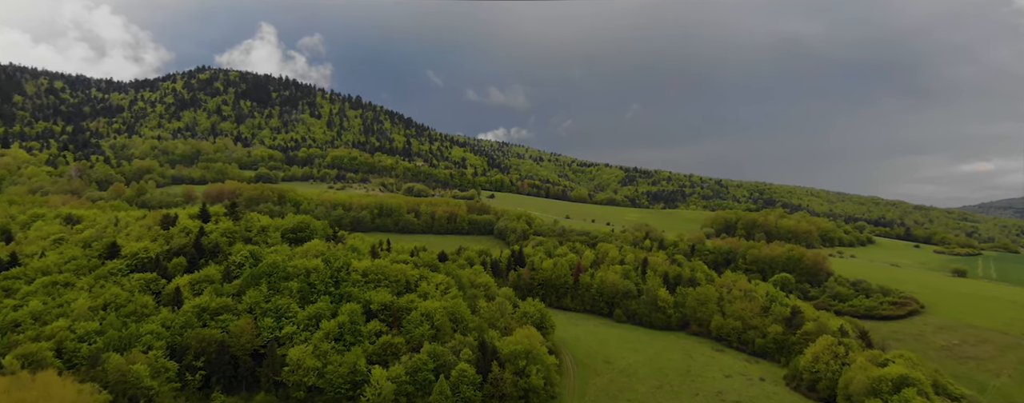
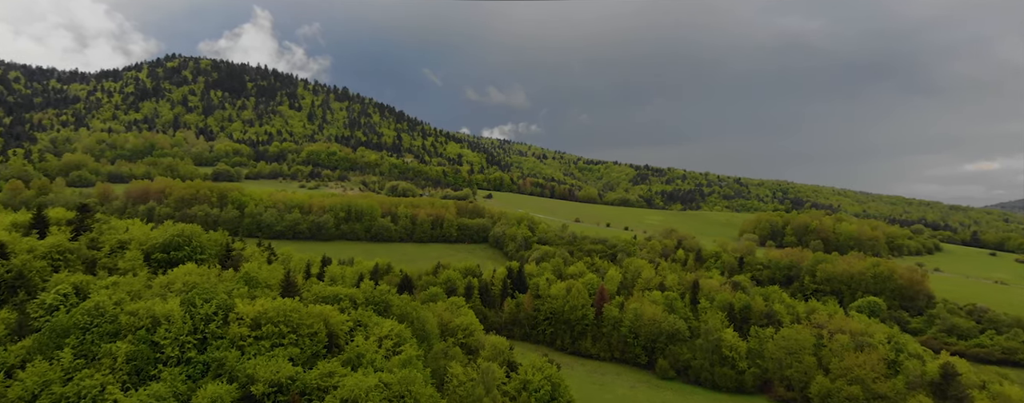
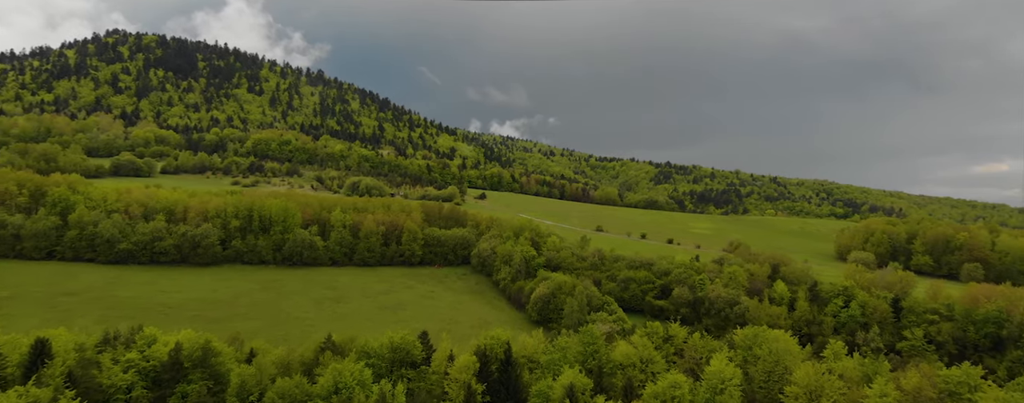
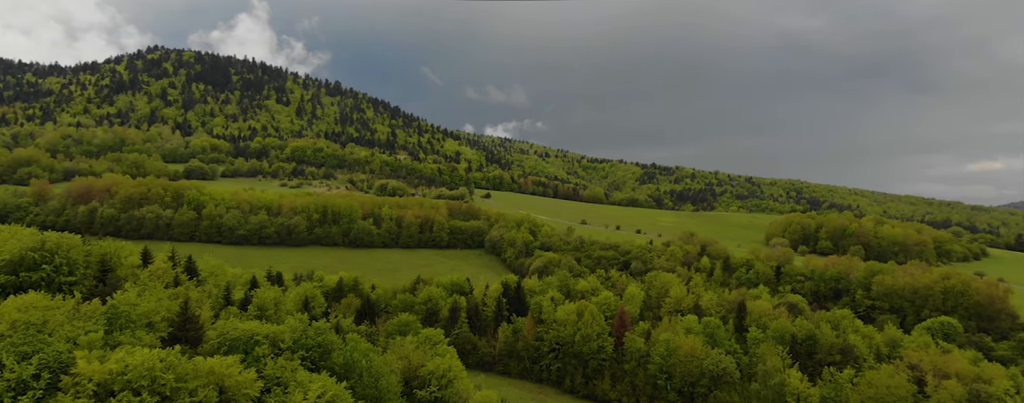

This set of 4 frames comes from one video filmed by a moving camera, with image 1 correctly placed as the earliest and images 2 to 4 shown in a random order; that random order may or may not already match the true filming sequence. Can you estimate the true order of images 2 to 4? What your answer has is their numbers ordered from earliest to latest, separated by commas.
2, 4, 3
